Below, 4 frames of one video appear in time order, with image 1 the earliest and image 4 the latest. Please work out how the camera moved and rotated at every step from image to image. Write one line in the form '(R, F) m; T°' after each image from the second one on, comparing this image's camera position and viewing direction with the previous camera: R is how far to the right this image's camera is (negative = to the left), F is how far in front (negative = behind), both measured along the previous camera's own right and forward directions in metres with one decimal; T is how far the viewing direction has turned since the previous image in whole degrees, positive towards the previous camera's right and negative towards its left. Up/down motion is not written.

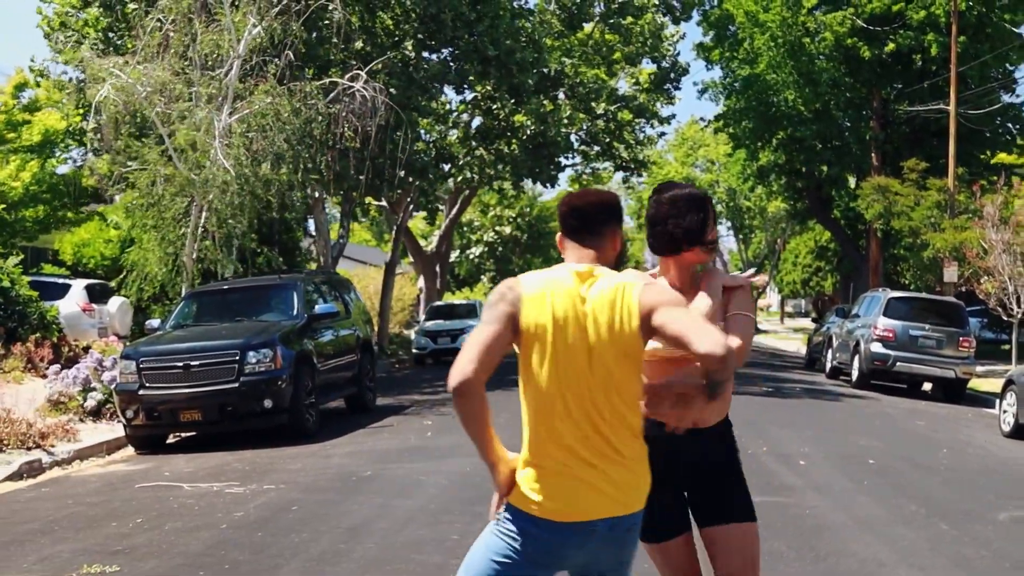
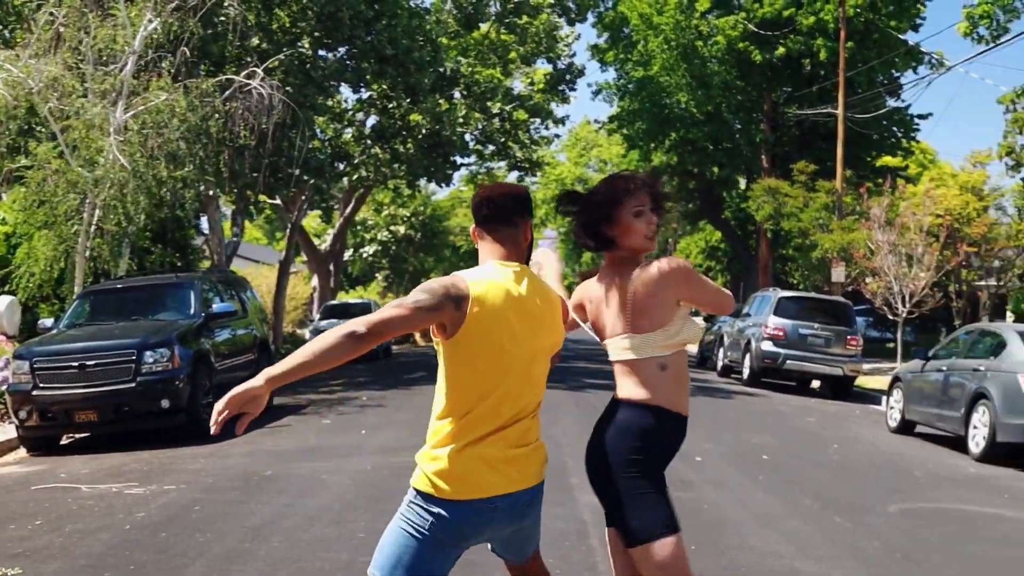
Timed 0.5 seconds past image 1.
(-0.1, +0.1) m; +5°
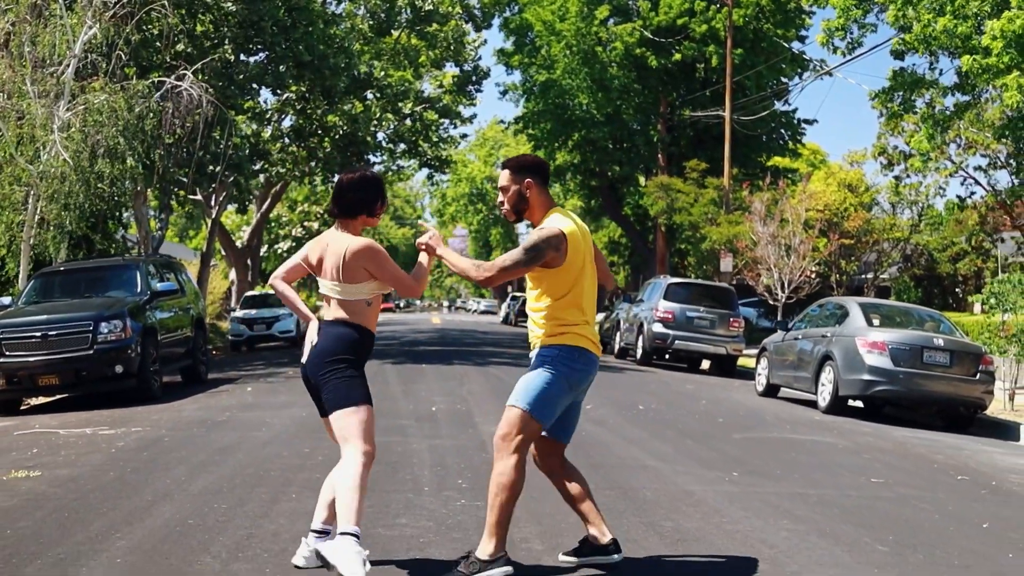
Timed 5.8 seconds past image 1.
(0.0, -1.9) m; +4°
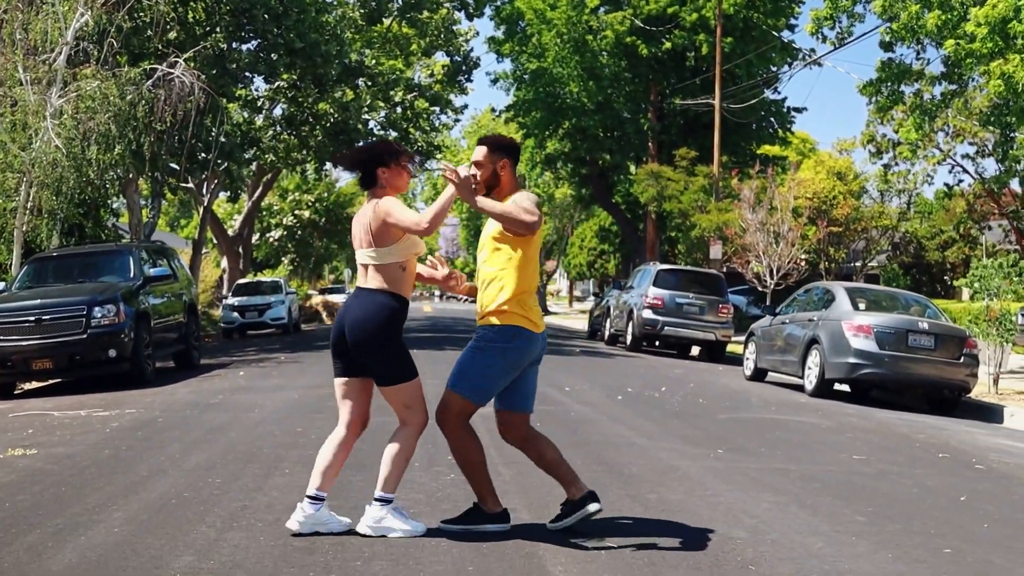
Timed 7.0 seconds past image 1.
(0.0, -0.1) m; 0°
